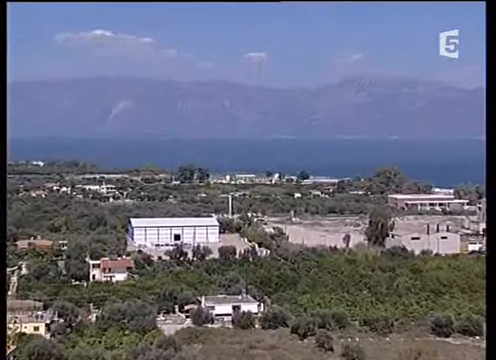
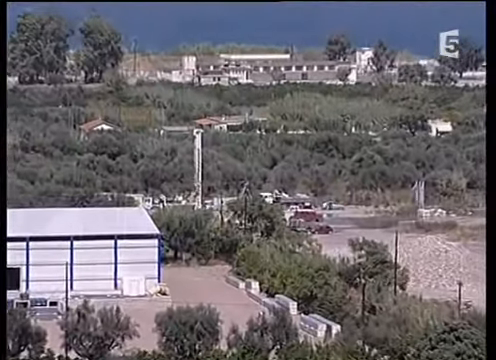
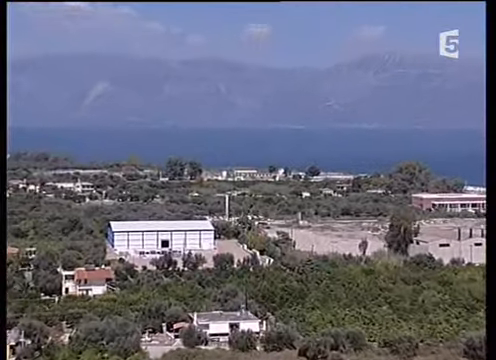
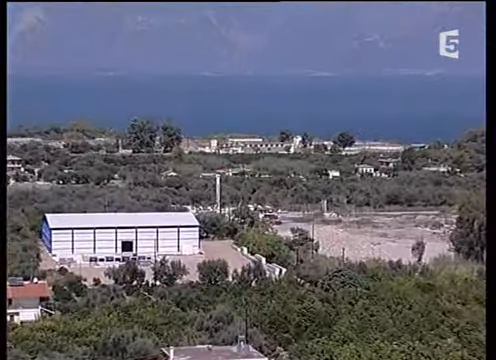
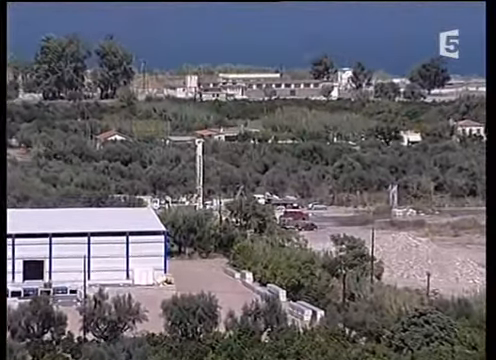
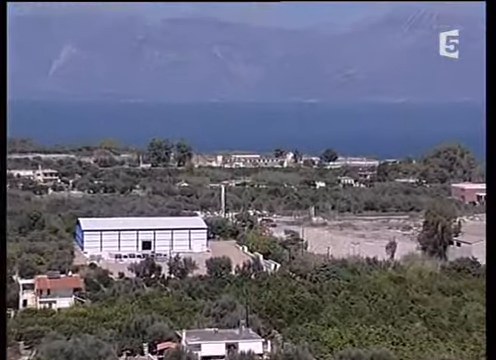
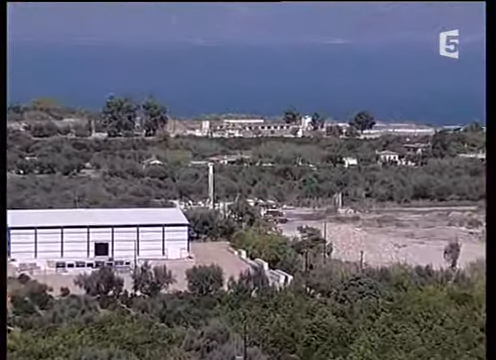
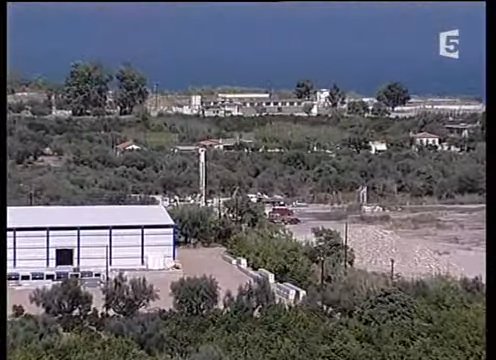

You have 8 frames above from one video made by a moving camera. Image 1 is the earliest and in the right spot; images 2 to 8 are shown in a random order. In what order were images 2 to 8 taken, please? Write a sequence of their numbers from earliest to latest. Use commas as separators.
3, 6, 4, 7, 8, 5, 2
